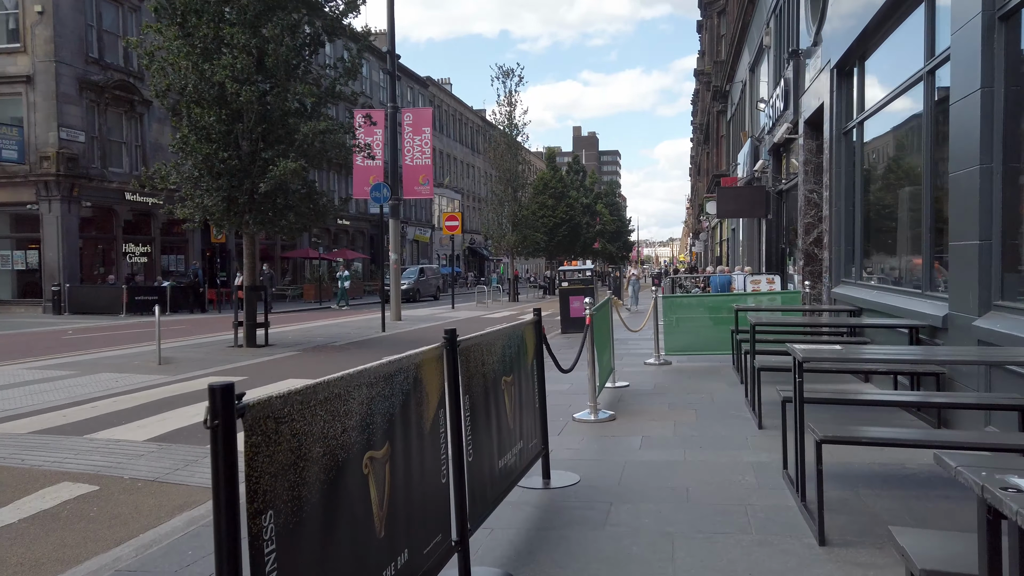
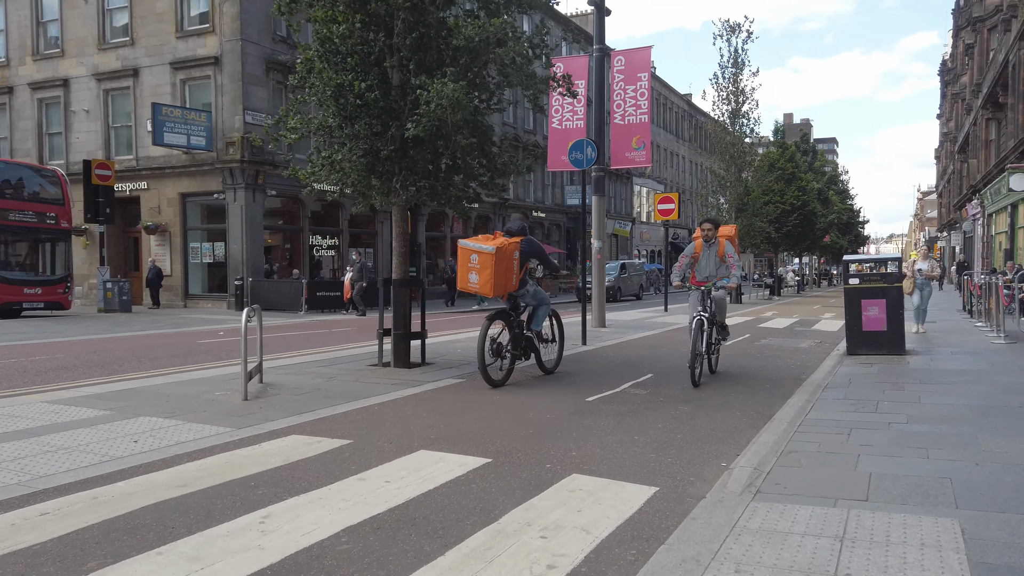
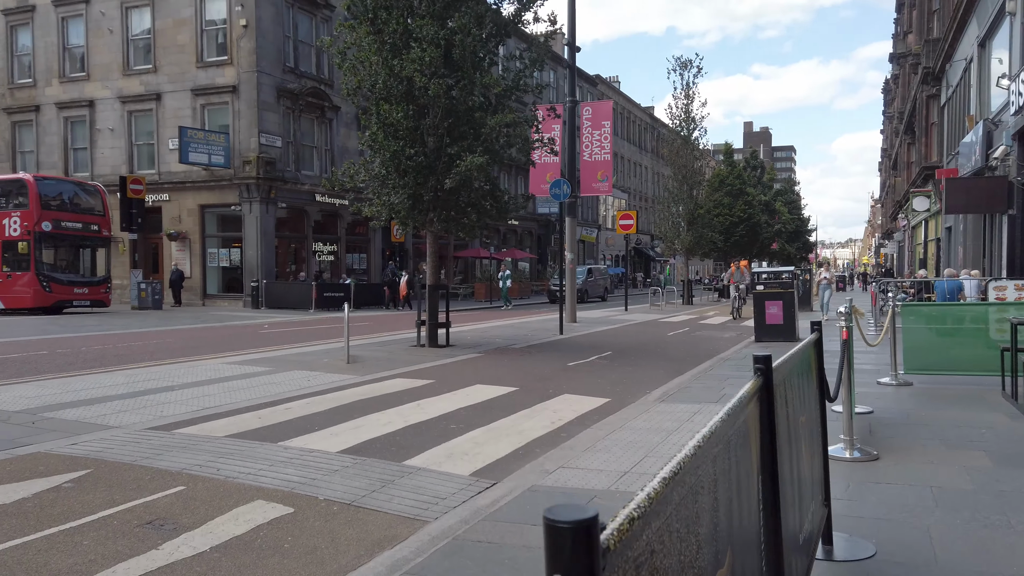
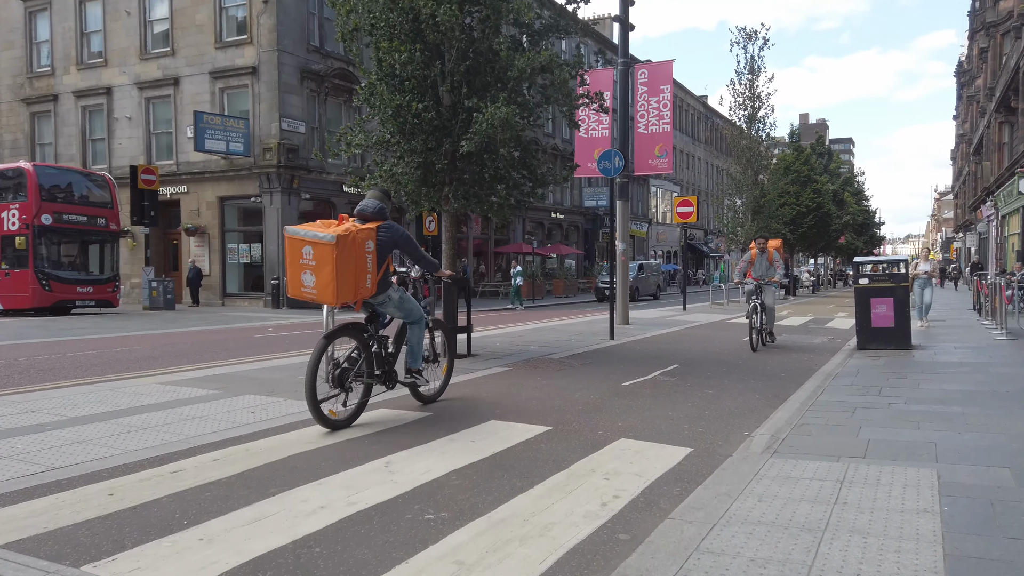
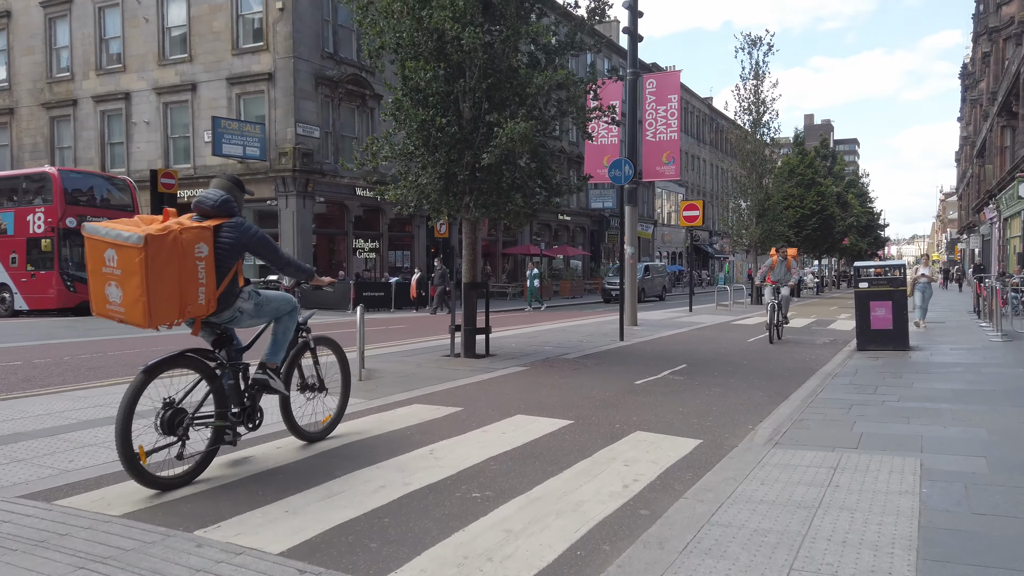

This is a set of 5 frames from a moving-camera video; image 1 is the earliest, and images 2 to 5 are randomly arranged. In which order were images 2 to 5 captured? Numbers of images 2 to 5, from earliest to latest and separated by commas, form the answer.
3, 5, 4, 2
